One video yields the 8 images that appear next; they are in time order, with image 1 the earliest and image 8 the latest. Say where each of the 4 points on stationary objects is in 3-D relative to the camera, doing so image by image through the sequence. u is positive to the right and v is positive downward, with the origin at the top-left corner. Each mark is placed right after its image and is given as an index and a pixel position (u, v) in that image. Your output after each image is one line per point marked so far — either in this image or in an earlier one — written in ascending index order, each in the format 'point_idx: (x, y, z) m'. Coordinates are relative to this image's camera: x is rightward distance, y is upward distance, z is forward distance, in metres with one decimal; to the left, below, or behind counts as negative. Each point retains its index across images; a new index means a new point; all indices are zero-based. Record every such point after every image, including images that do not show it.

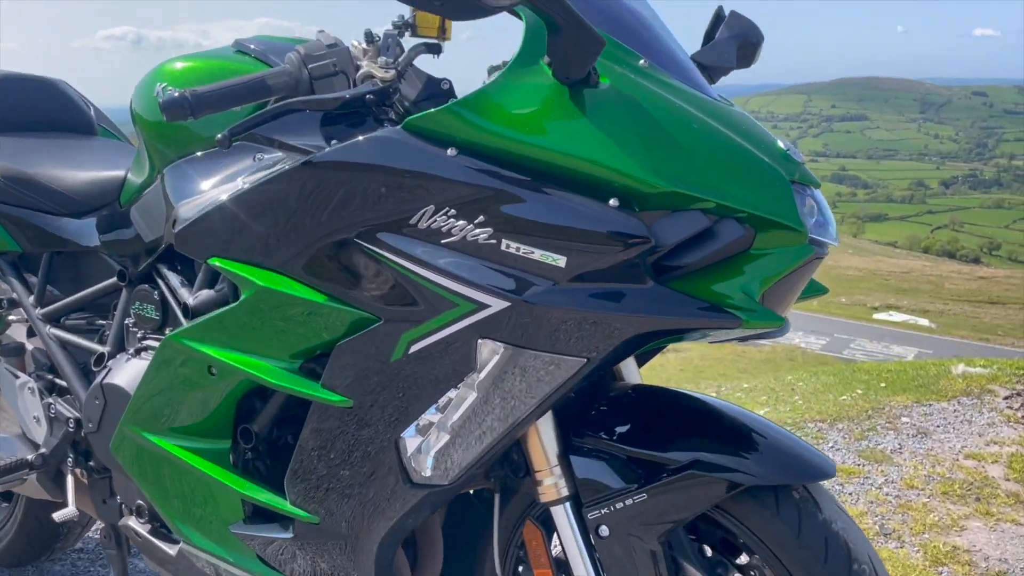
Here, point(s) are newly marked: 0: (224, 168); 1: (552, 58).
0: (-0.6, +0.2, +2.0) m
1: (+0.1, +0.4, +1.4) m
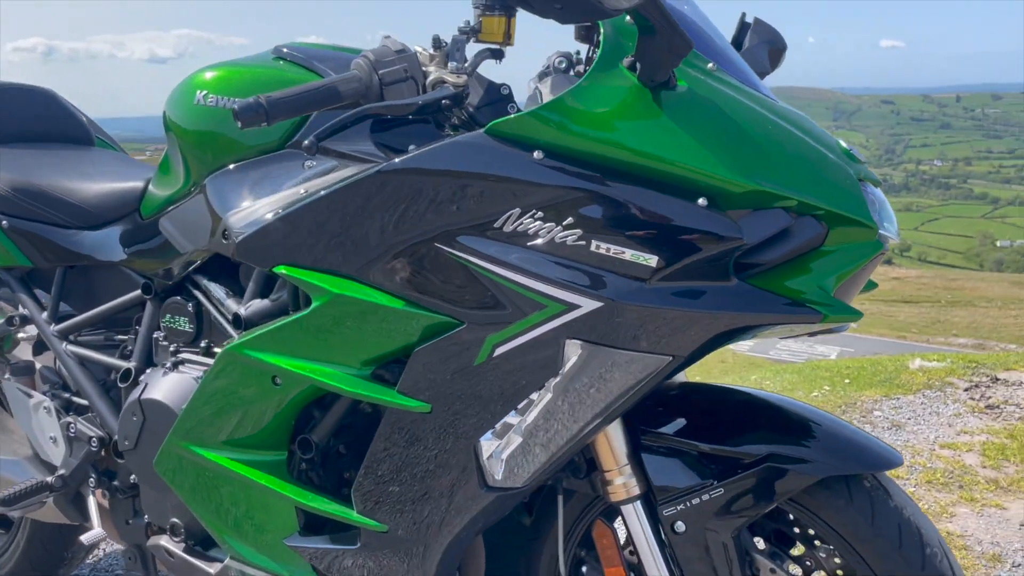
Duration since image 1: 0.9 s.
0: (-0.5, +0.2, +1.9) m
1: (+0.2, +0.4, +1.5) m
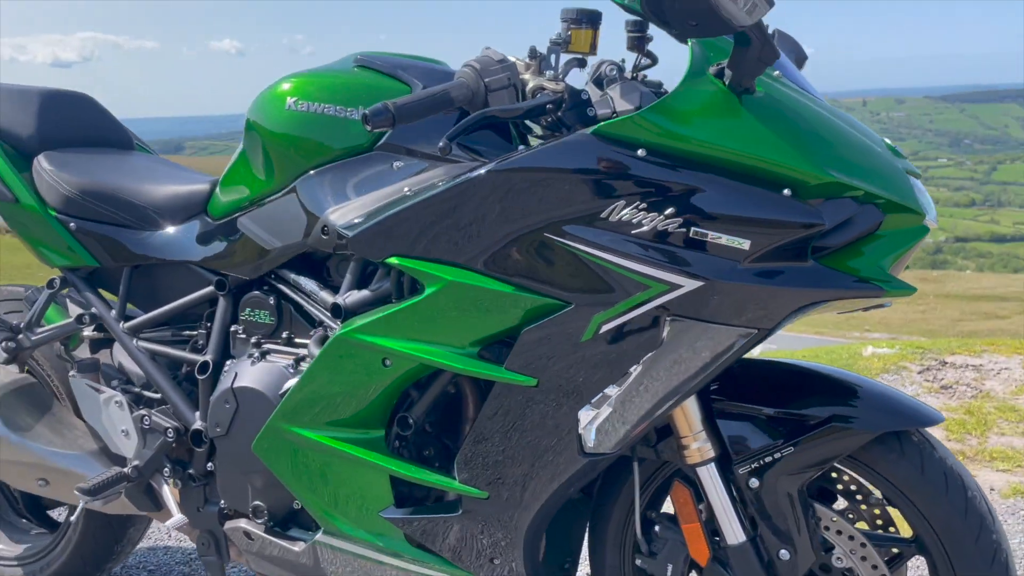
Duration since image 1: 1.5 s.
0: (-0.3, +0.2, +2.1) m
1: (+0.4, +0.4, +1.7) m
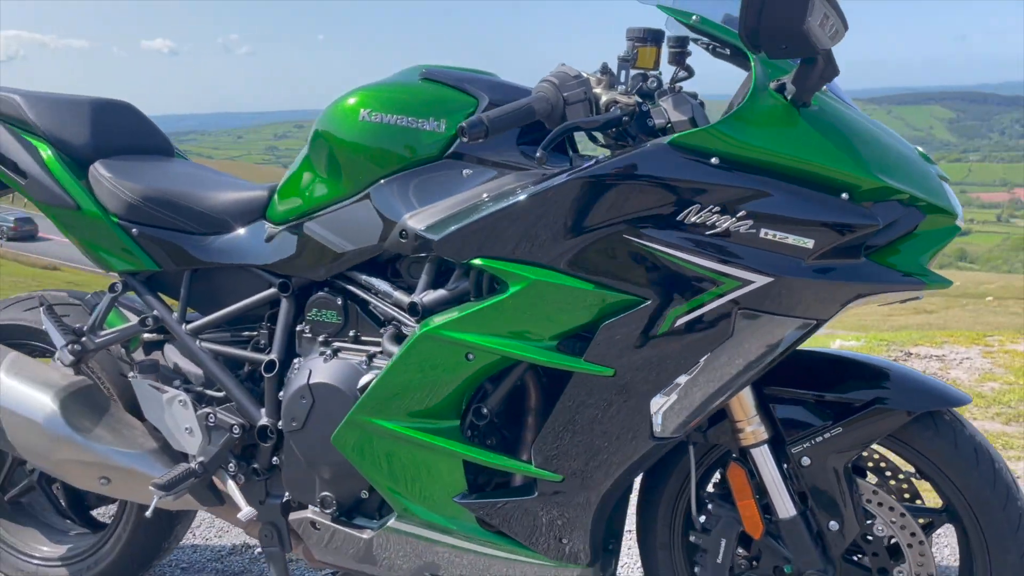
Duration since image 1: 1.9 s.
0: (-0.2, +0.2, +2.2) m
1: (+0.6, +0.4, +1.9) m
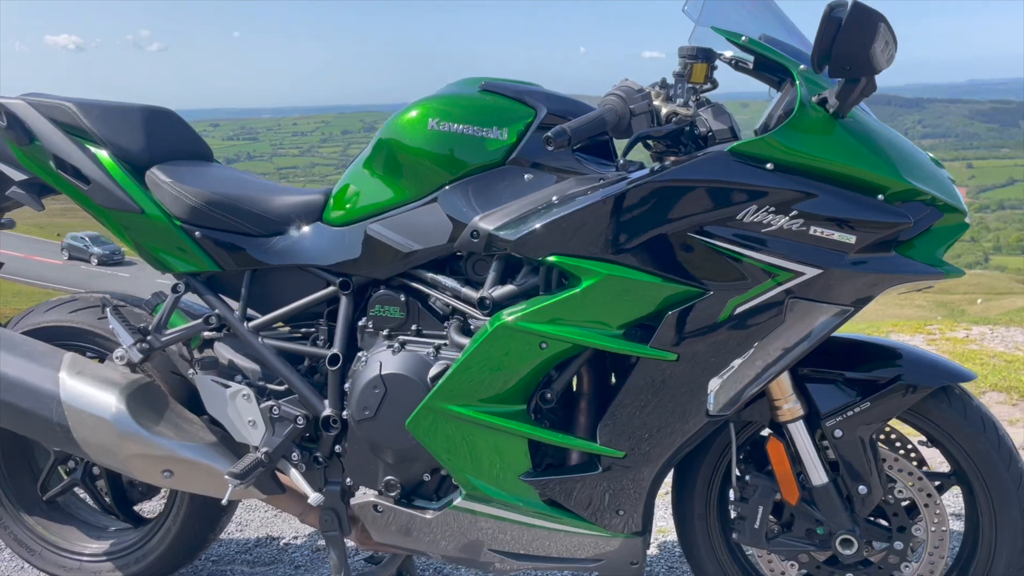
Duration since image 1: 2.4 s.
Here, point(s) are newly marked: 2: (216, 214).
0: (0.0, +0.3, +2.4) m
1: (+0.8, +0.4, +2.1) m
2: (-0.9, +0.2, +2.6) m
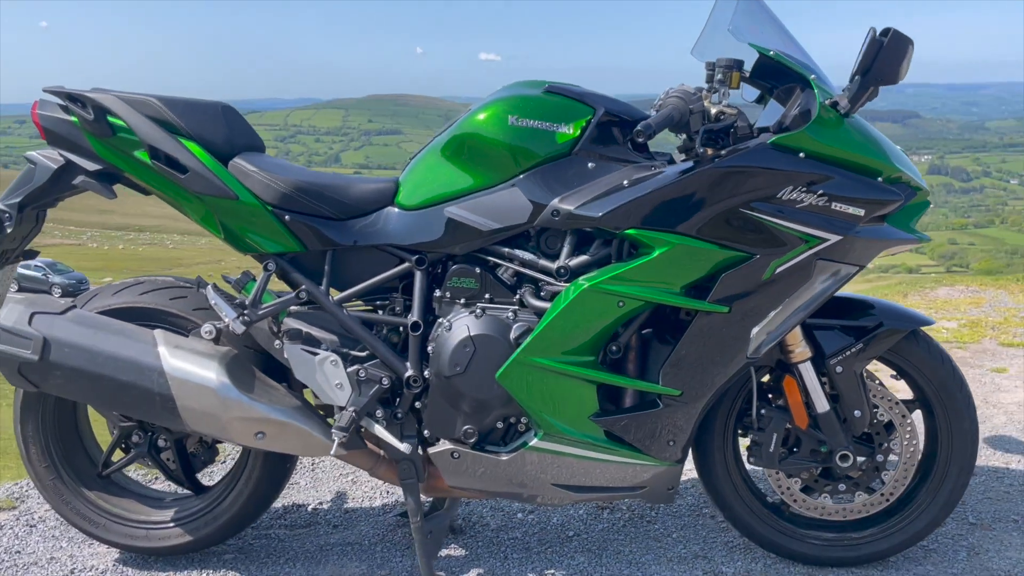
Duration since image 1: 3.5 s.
0: (+0.2, +0.4, +2.9) m
1: (+1.0, +0.5, +2.7) m
2: (-0.7, +0.3, +2.9) m
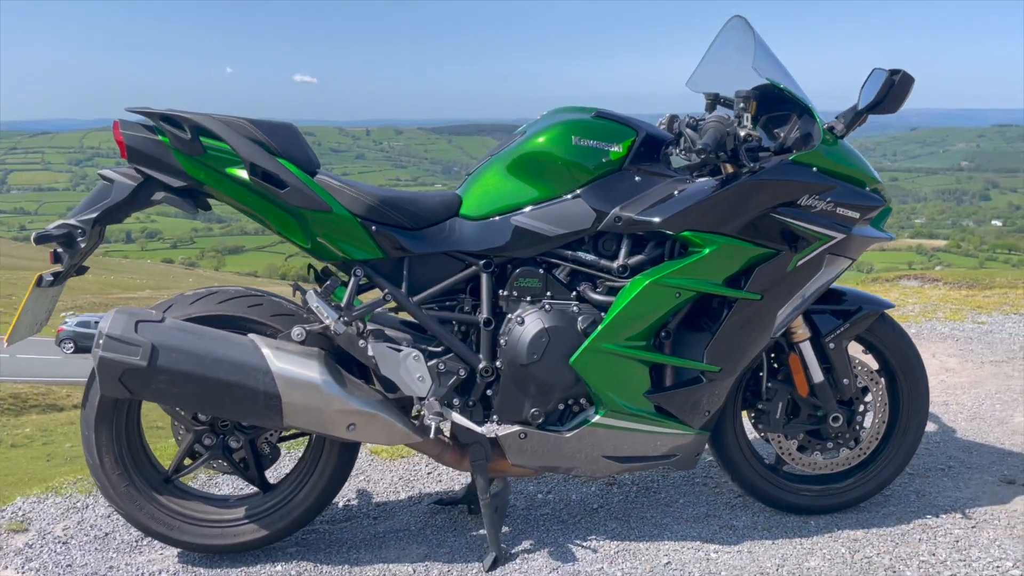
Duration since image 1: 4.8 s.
0: (+0.4, +0.4, +3.3) m
1: (+1.2, +0.6, +3.4) m
2: (-0.5, +0.3, +3.2) m
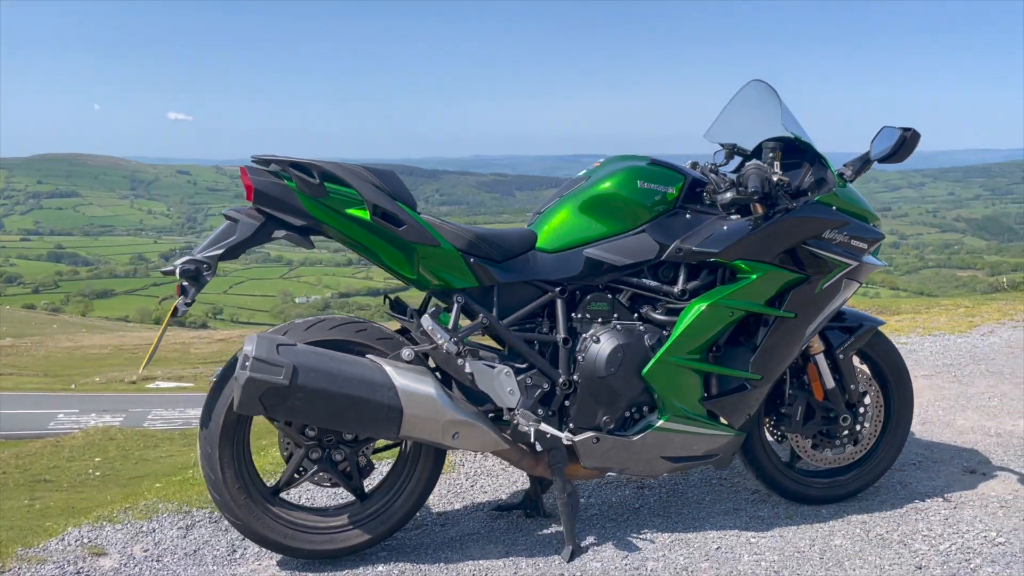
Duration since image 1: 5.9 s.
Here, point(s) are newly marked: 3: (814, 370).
0: (+0.7, +0.3, +3.9) m
1: (+1.5, +0.5, +4.0) m
2: (-0.1, +0.2, +3.7) m
3: (+1.4, -0.4, +4.3) m
